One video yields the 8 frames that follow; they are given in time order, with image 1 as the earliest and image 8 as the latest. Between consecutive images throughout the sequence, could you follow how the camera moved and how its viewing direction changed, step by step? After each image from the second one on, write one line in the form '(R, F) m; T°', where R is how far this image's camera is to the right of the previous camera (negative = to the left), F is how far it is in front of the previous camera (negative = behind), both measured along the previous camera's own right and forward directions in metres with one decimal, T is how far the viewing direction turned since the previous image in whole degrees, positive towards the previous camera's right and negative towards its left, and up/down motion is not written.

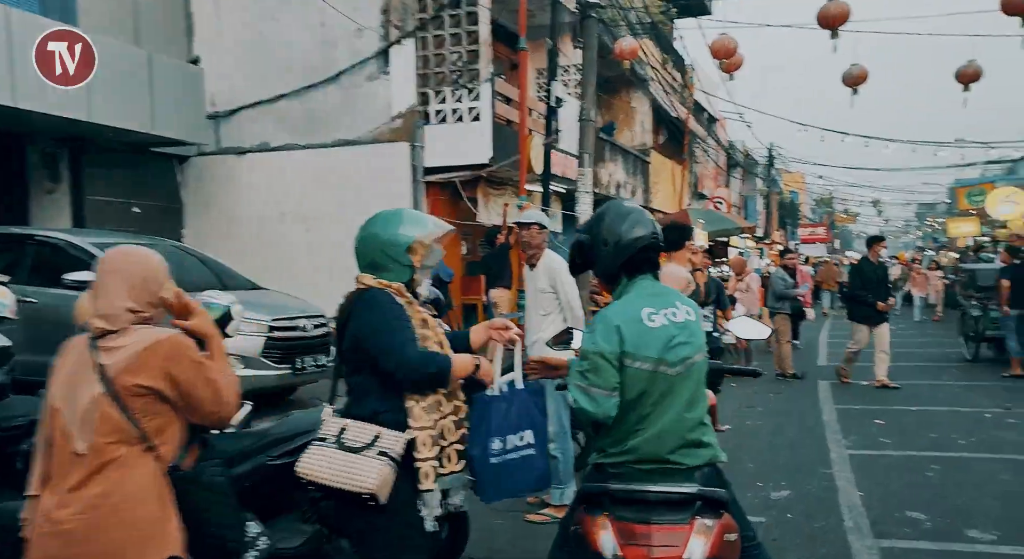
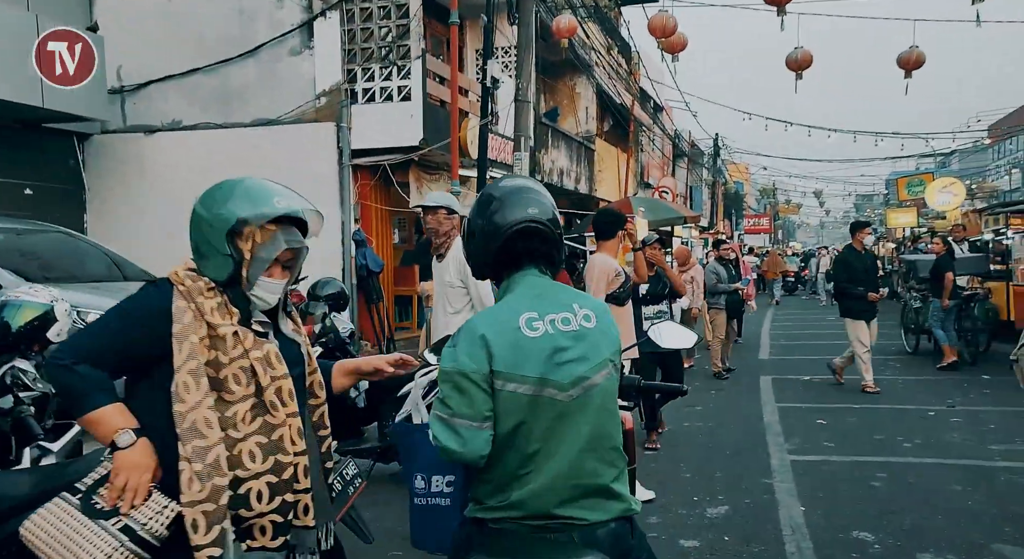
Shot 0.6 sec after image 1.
(+0.2, +0.6) m; +3°
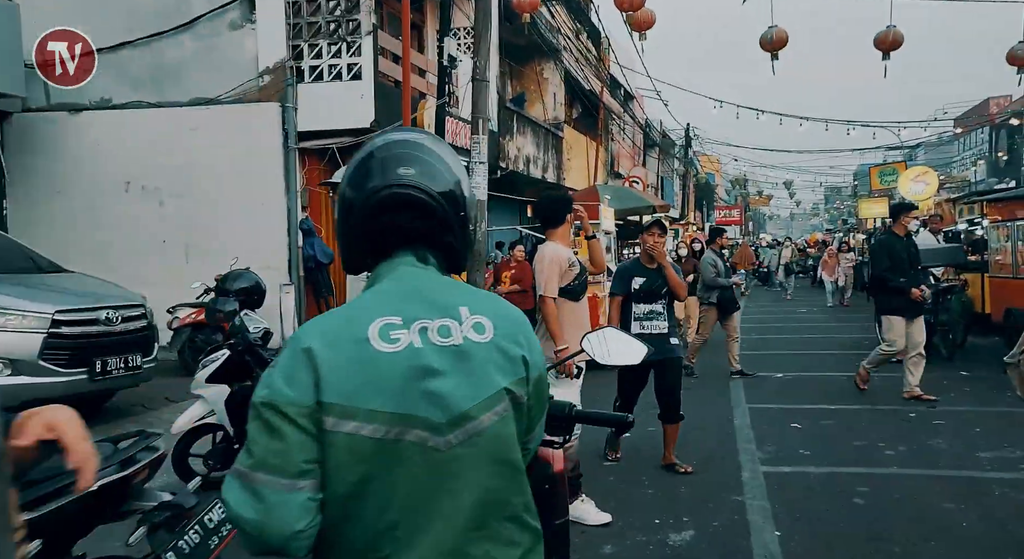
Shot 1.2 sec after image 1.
(+0.2, +0.7) m; +2°
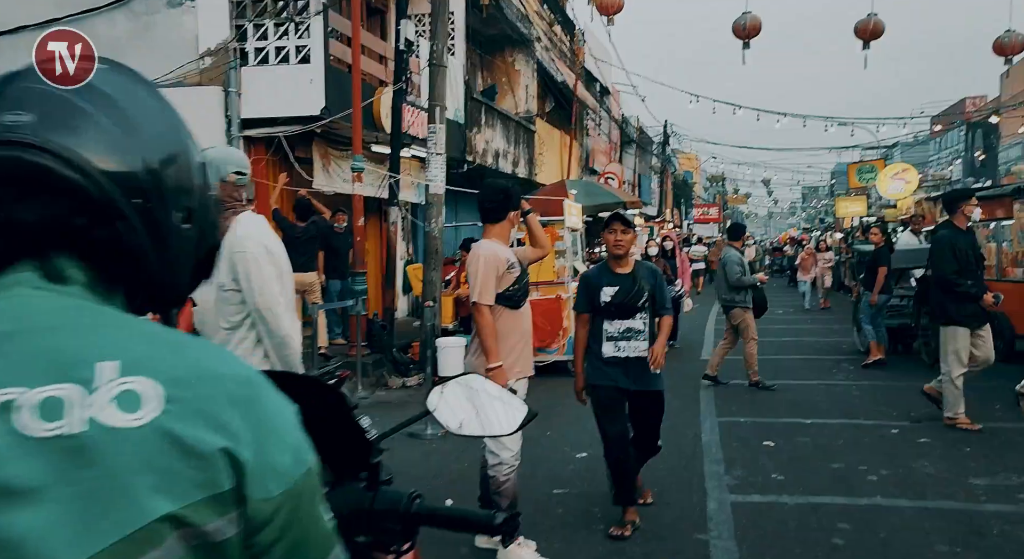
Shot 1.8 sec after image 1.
(+0.2, +0.7) m; +1°
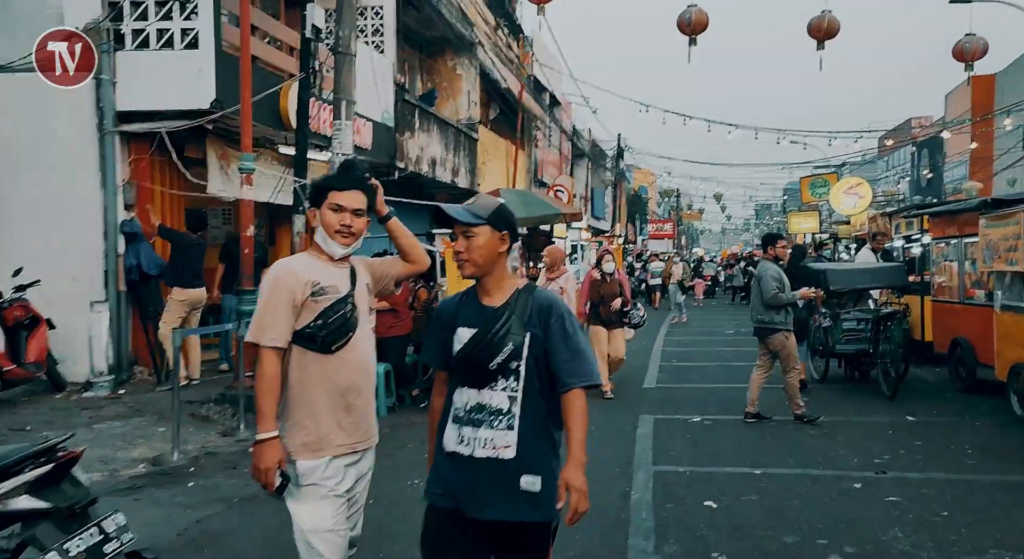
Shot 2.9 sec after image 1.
(+0.4, +1.2) m; +3°
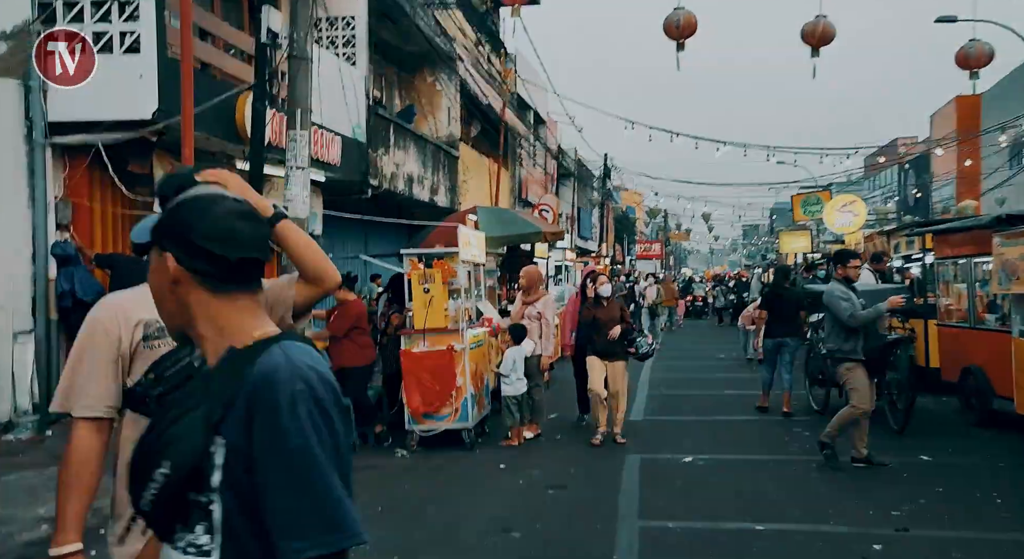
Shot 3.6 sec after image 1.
(+0.2, +0.8) m; +1°
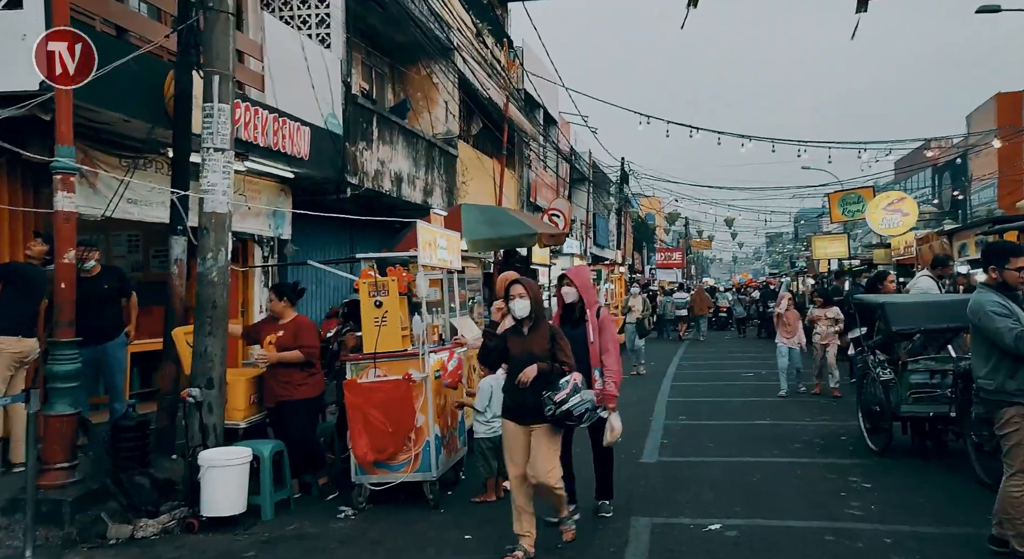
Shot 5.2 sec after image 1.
(+0.4, +1.8) m; -1°
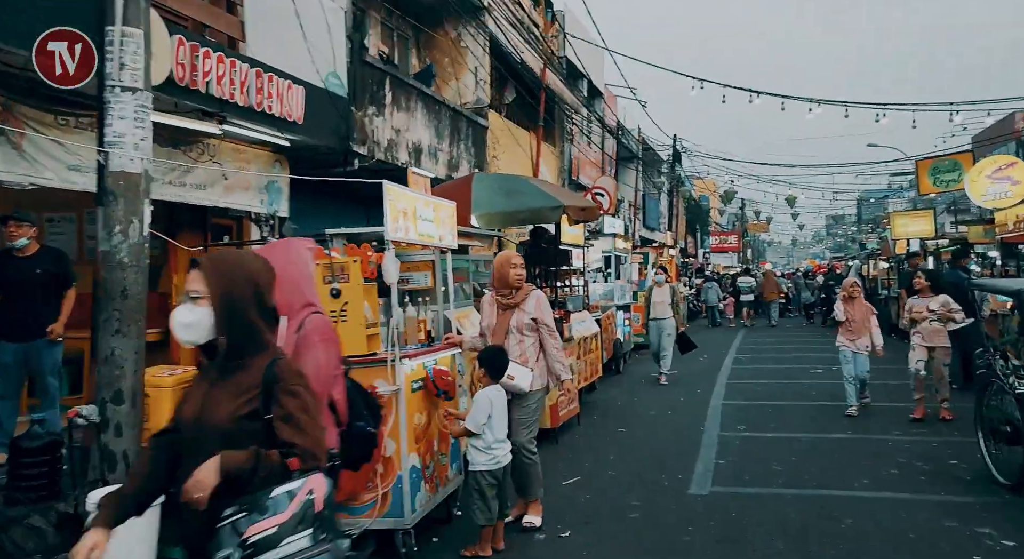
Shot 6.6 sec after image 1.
(+0.3, +1.7) m; -3°
